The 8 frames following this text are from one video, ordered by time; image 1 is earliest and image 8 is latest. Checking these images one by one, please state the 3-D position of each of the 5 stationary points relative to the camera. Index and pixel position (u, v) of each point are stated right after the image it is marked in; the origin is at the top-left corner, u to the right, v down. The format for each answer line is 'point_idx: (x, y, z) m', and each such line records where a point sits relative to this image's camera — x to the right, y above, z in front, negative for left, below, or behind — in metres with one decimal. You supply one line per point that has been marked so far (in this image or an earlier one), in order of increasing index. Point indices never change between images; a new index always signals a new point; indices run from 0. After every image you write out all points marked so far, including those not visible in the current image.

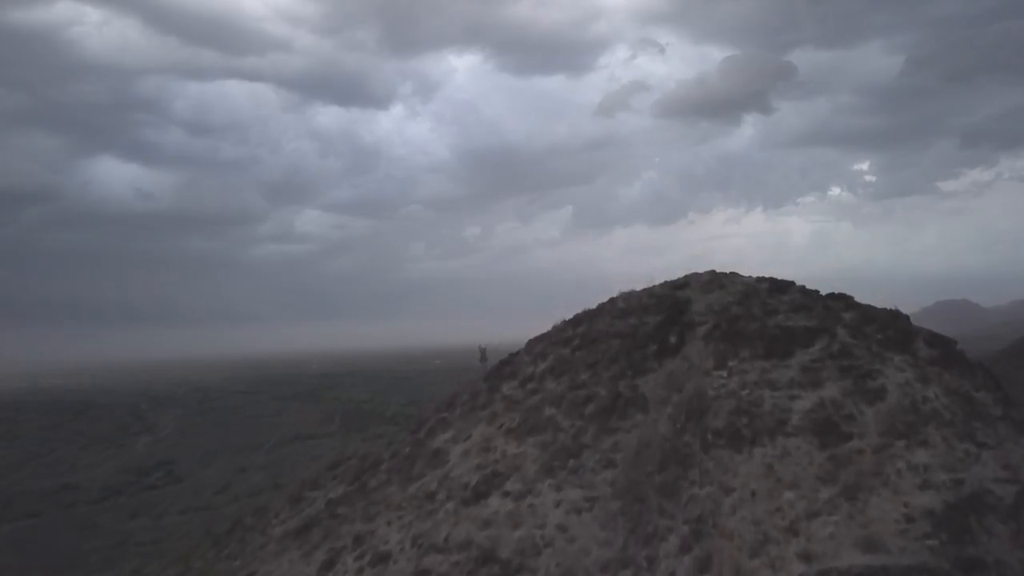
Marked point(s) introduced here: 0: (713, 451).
0: (+2.5, -2.0, +8.8) m
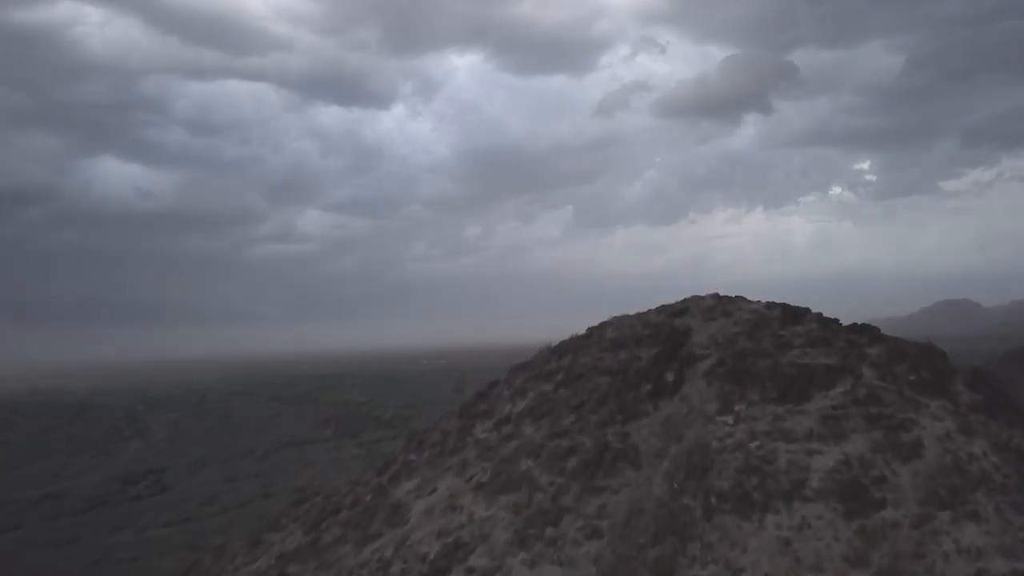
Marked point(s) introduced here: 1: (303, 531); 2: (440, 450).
0: (+2.1, -2.4, +7.4) m
1: (-3.4, -4.0, +11.7) m
2: (-1.1, -2.4, +10.5) m
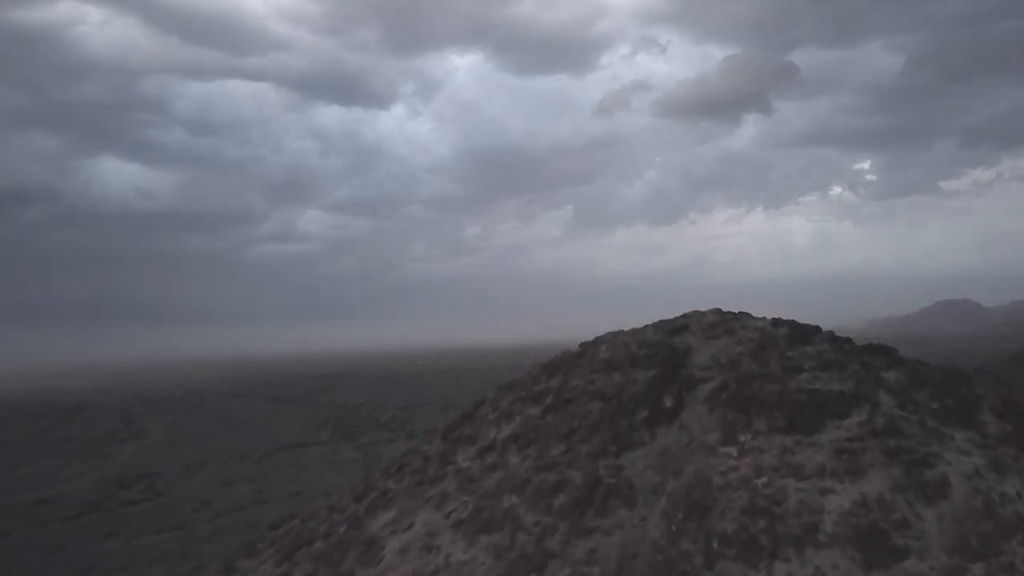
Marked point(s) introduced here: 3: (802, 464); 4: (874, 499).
0: (+1.9, -2.6, +6.6) m
1: (-3.6, -4.2, +10.9) m
2: (-1.3, -2.6, +9.8) m
3: (+3.0, -1.8, +7.3) m
4: (+3.5, -2.0, +6.8) m
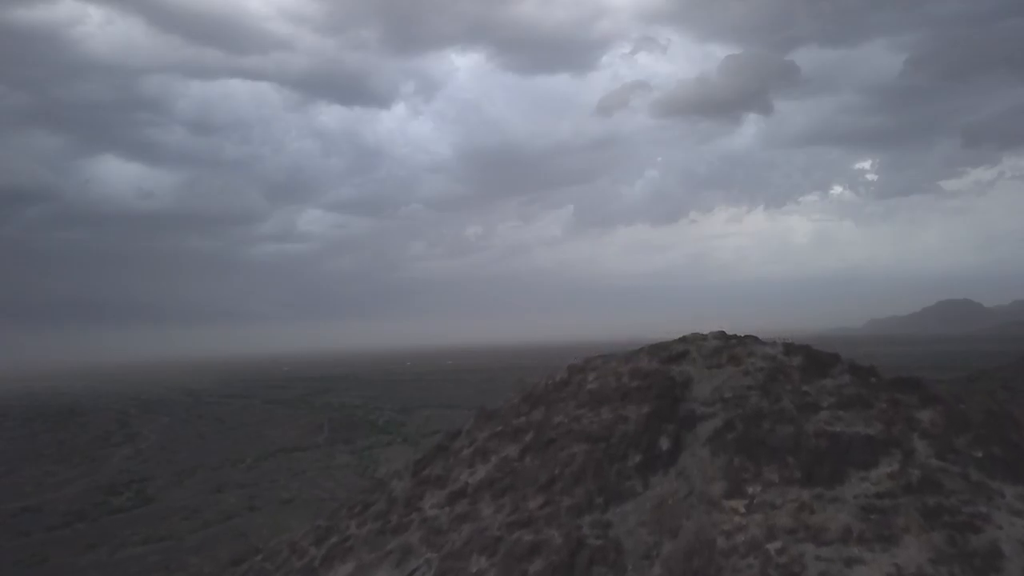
0: (+1.6, -2.8, +5.4) m
1: (-3.9, -4.4, +9.8) m
2: (-1.6, -2.9, +8.6) m
3: (+2.7, -2.0, +6.1) m
4: (+3.2, -2.3, +5.6) m
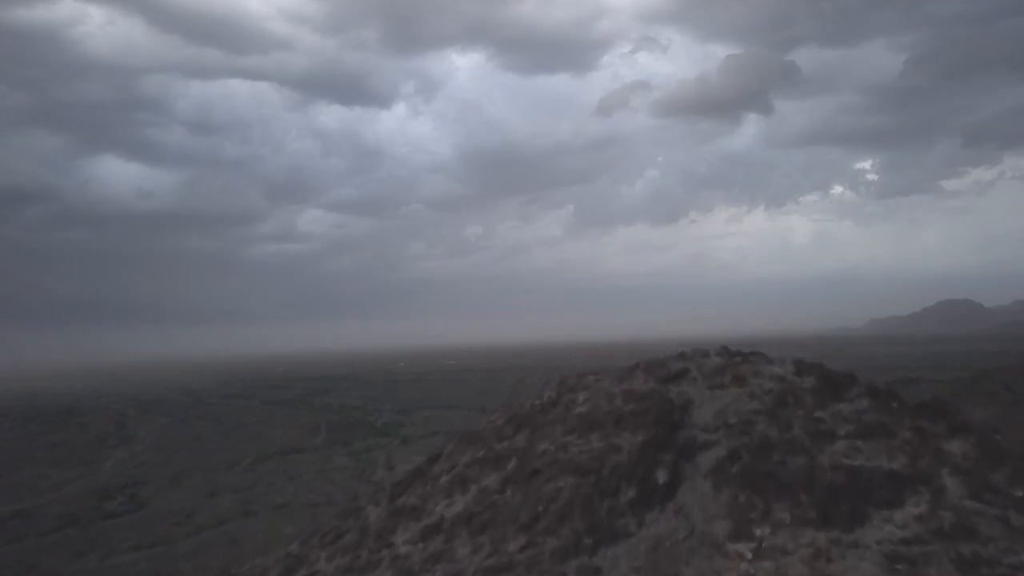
0: (+1.4, -2.9, +4.7) m
1: (-4.1, -4.5, +9.0) m
2: (-1.8, -3.0, +7.9) m
3: (+2.5, -2.2, +5.4) m
4: (+3.0, -2.4, +4.9) m
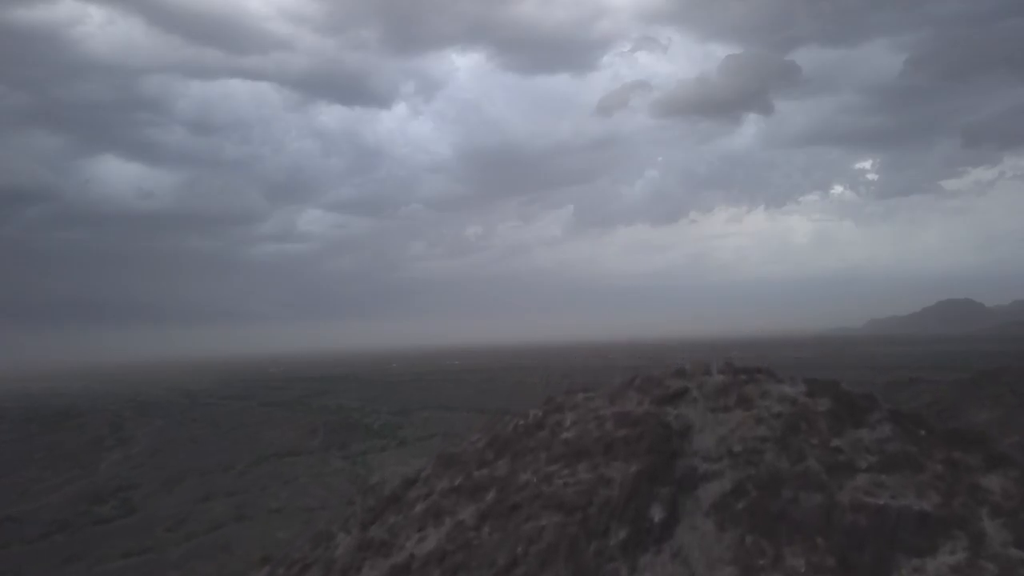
0: (+1.2, -3.0, +3.9) m
1: (-4.3, -4.6, +8.2) m
2: (-2.0, -3.1, +7.0) m
3: (+2.3, -2.3, +4.5) m
4: (+2.8, -2.5, +4.1) m
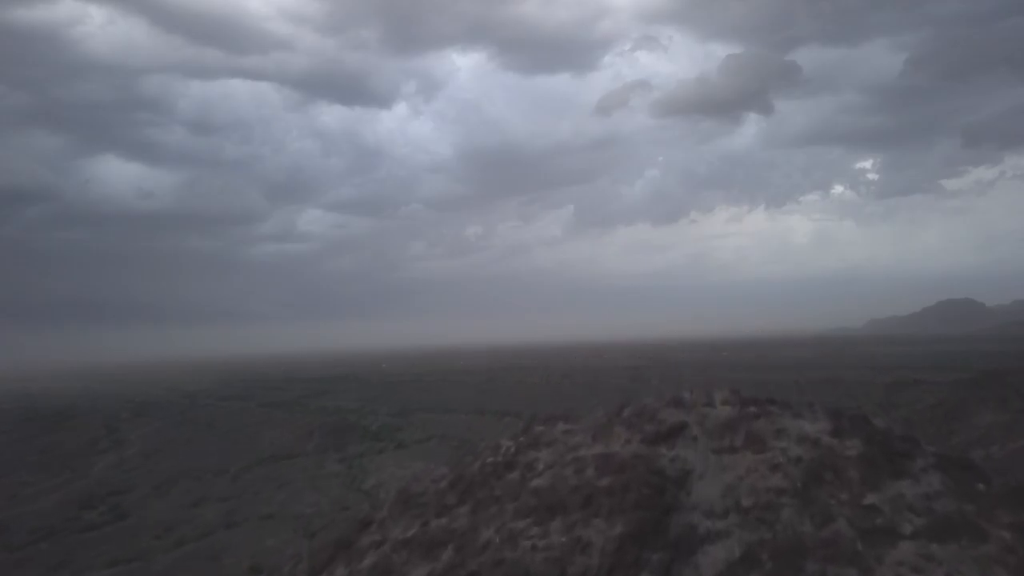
0: (+1.0, -3.2, +2.9) m
1: (-4.5, -4.8, +7.2) m
2: (-2.2, -3.2, +6.0) m
3: (+2.0, -2.4, +3.6) m
4: (+2.5, -2.6, +3.1) m
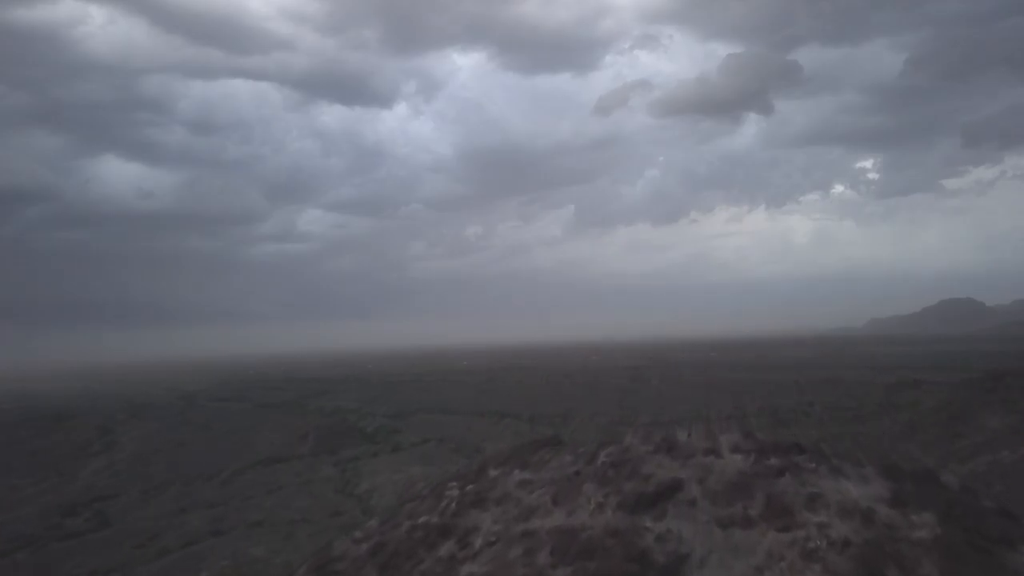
0: (+0.7, -3.2, +1.6) m
1: (-4.8, -4.8, +5.9) m
2: (-2.5, -3.3, +4.8) m
3: (+1.7, -2.4, +2.3) m
4: (+2.2, -2.7, +1.8) m
